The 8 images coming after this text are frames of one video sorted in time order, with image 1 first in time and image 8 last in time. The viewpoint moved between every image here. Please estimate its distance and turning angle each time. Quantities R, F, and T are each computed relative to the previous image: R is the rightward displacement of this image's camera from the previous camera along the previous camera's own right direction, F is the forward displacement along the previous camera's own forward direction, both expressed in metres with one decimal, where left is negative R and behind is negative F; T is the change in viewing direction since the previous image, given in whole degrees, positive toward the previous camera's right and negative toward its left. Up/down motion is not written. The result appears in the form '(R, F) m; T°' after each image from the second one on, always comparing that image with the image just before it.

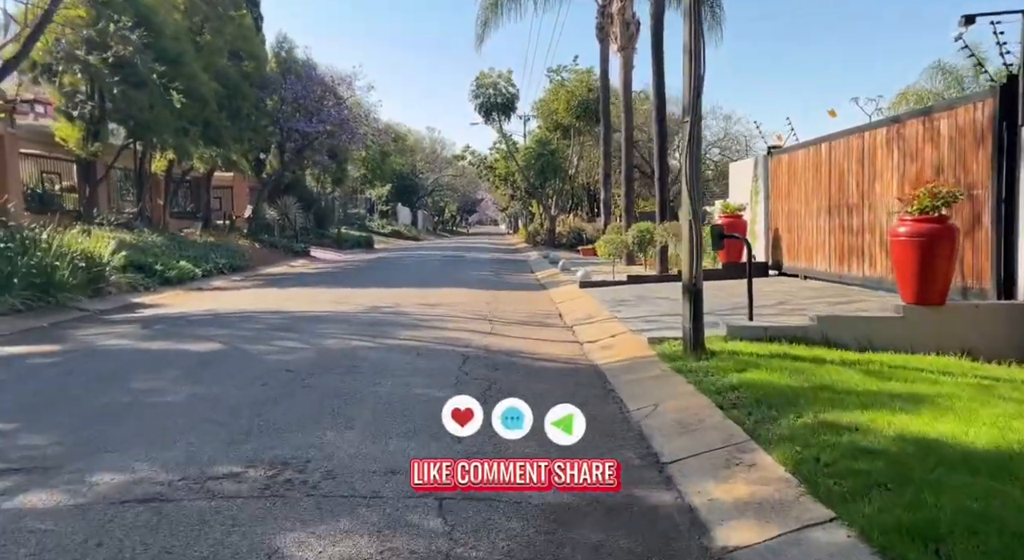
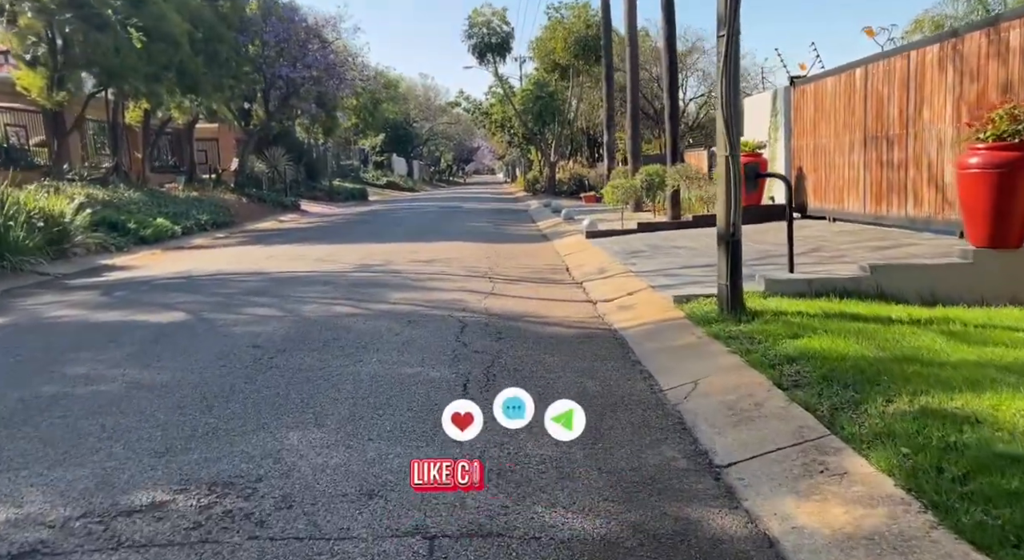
(0.0, +1.4) m; 0°
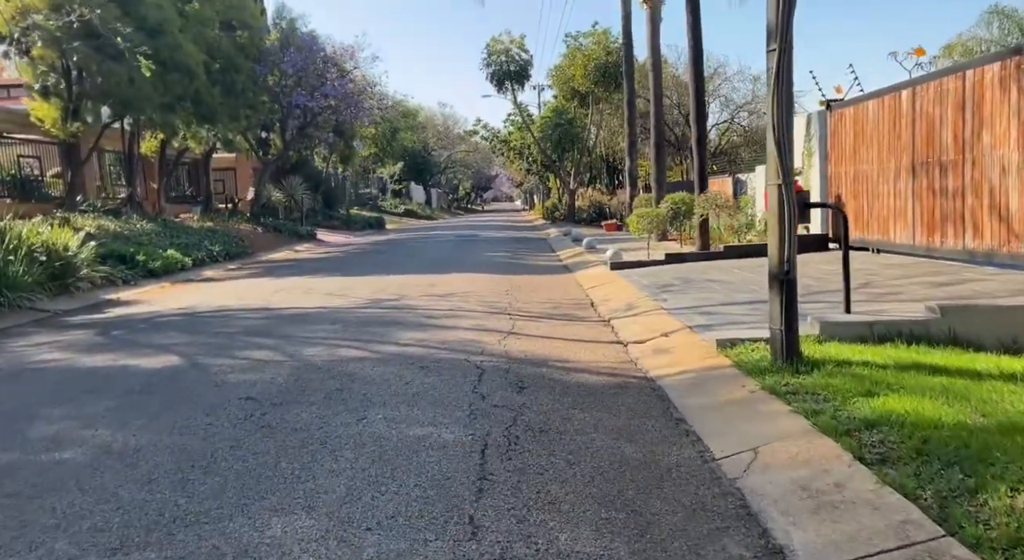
(-0.1, +0.9) m; -1°
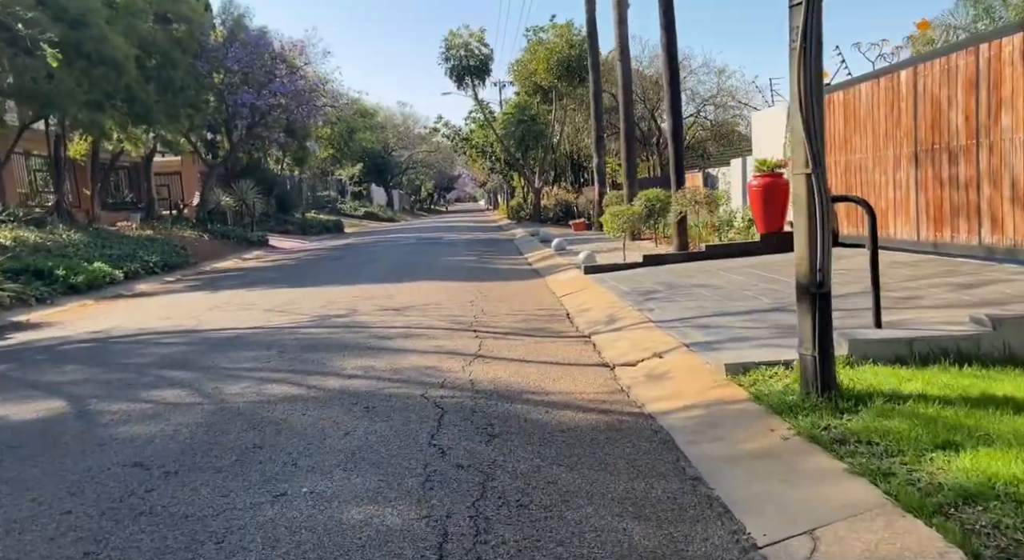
(0.0, +1.5) m; +2°
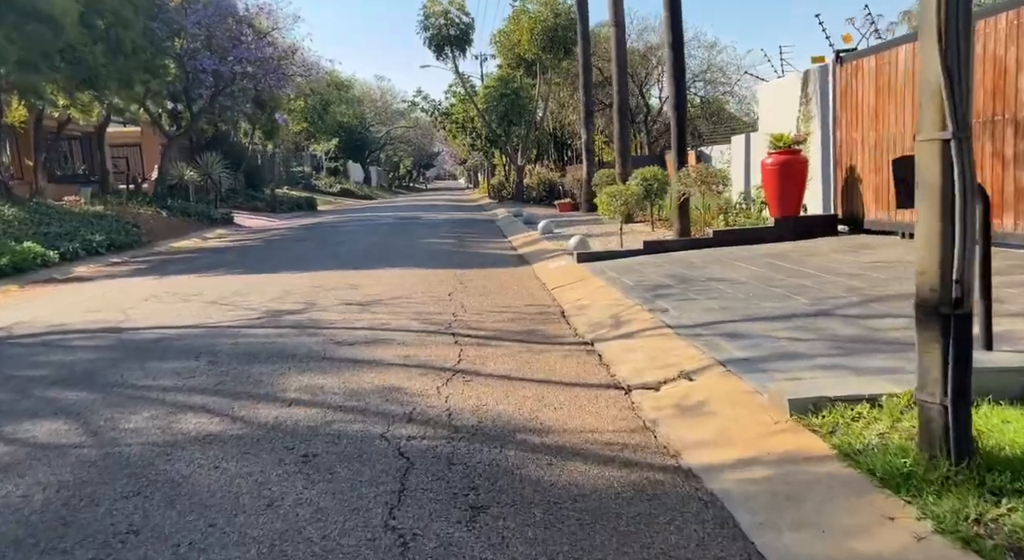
(-0.1, +1.7) m; +1°
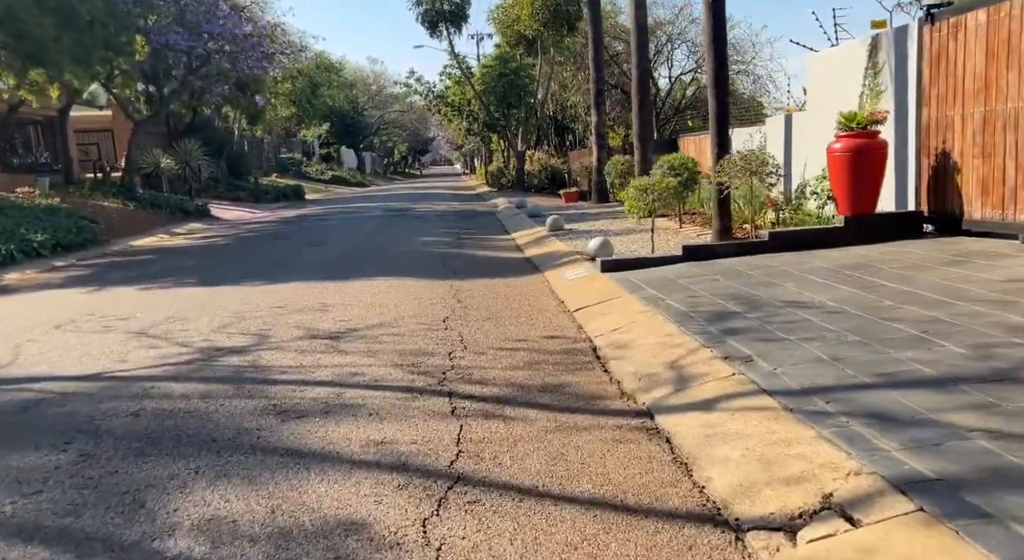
(-0.2, +2.5) m; 0°
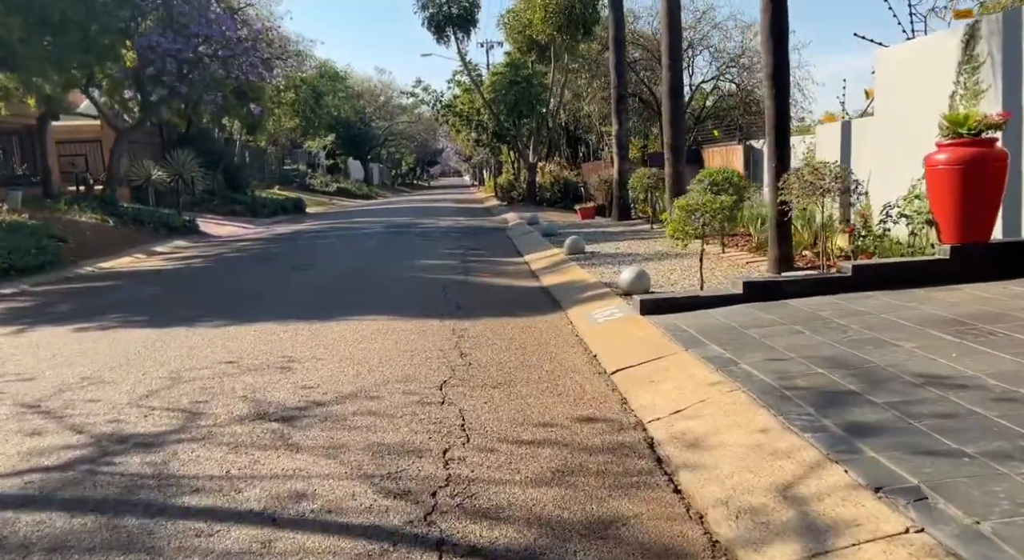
(-0.1, +2.2) m; -1°
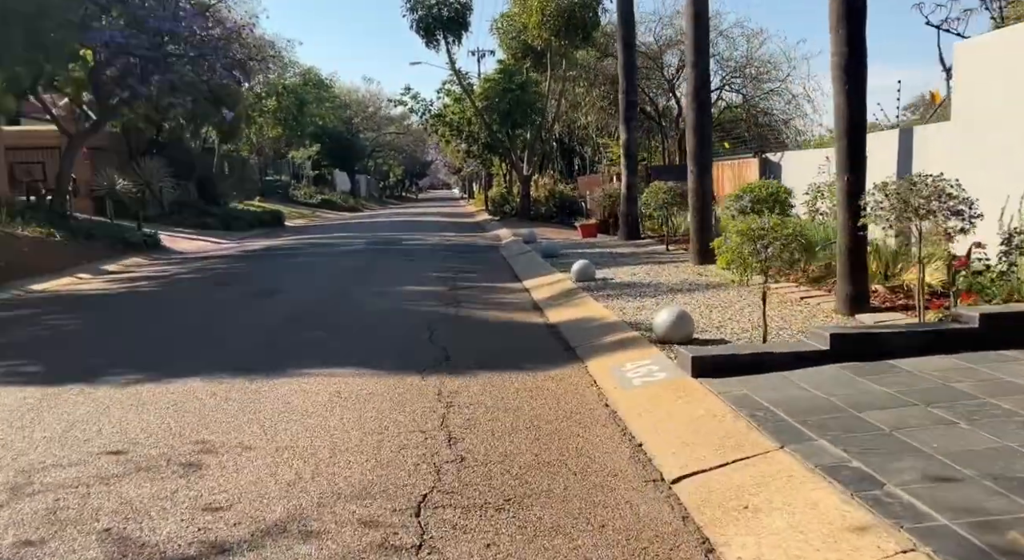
(-0.1, +2.4) m; +1°
